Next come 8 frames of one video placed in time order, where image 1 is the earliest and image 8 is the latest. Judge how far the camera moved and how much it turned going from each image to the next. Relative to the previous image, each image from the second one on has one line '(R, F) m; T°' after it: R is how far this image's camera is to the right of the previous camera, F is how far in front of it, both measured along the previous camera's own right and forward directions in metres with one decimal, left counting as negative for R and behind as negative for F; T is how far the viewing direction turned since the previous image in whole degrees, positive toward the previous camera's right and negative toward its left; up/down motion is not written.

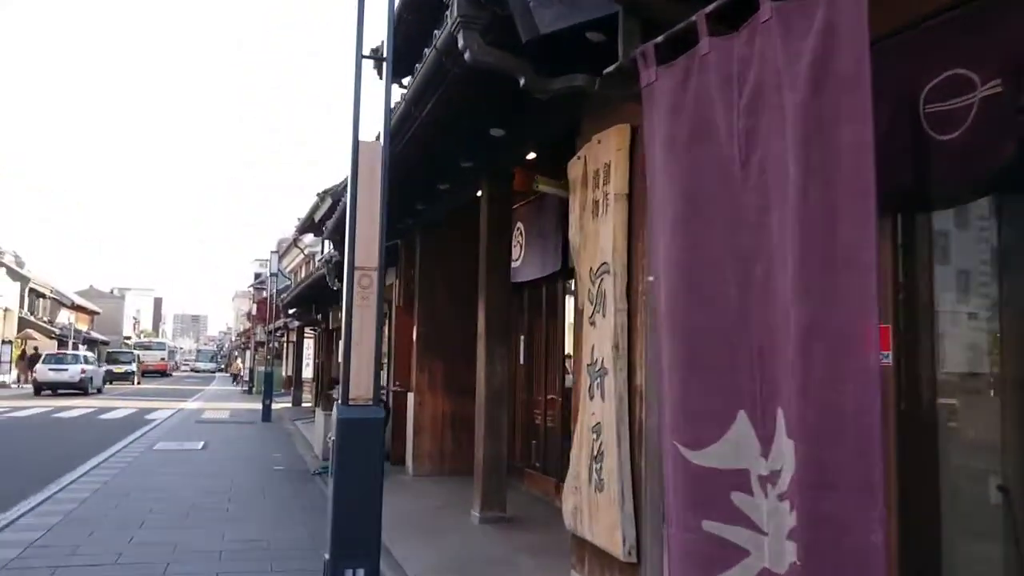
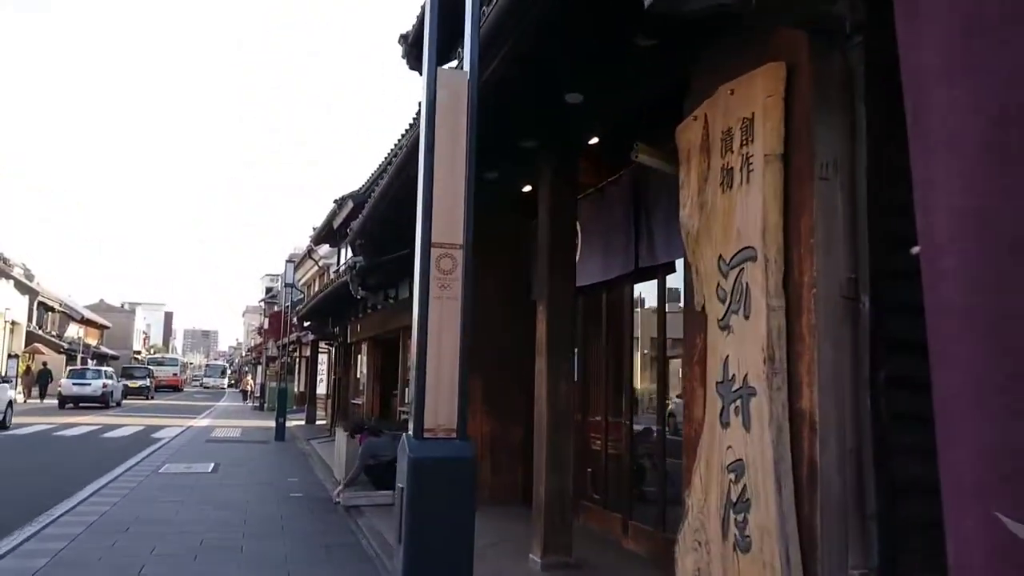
(-0.5, +1.2) m; -1°
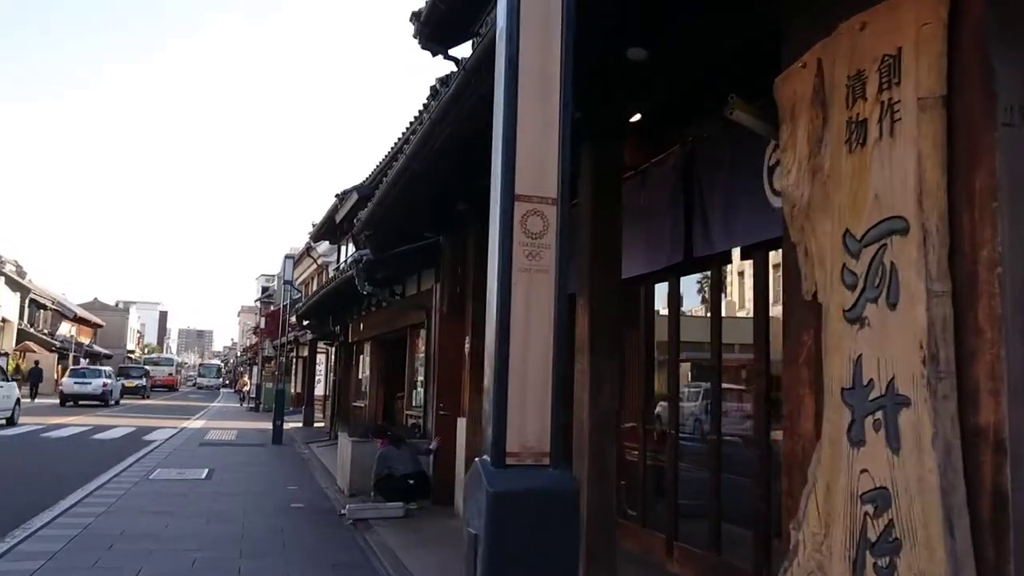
(-0.3, +0.8) m; 0°
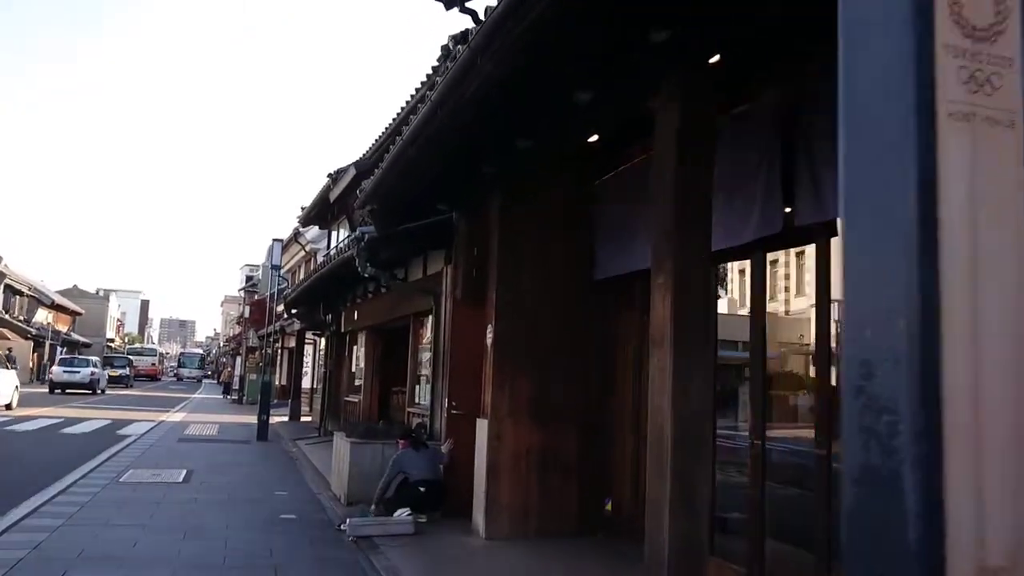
(-0.4, +1.3) m; +1°
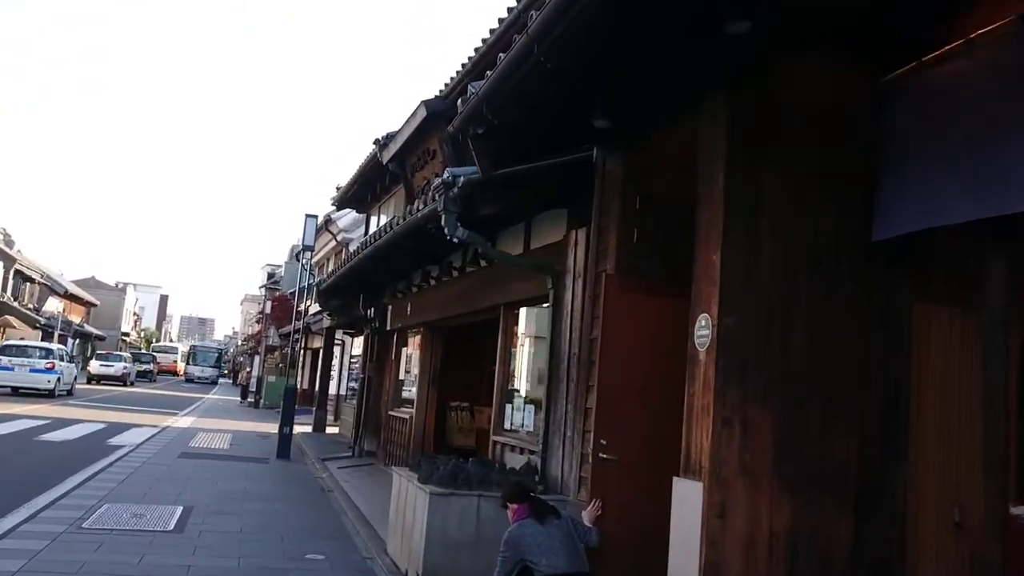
(-1.2, +3.5) m; -1°
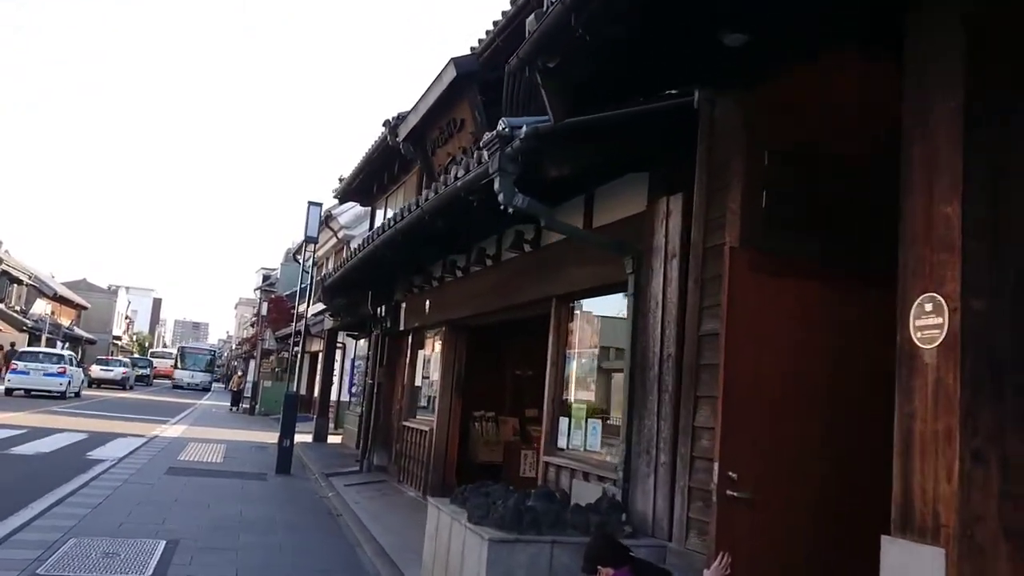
(-0.5, +1.5) m; 0°
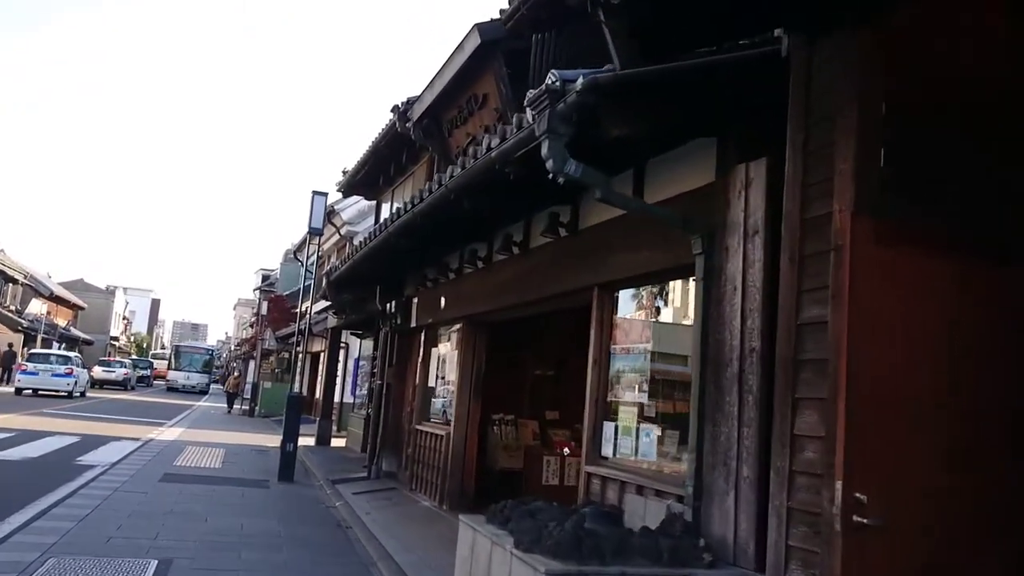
(-0.3, +0.8) m; 0°
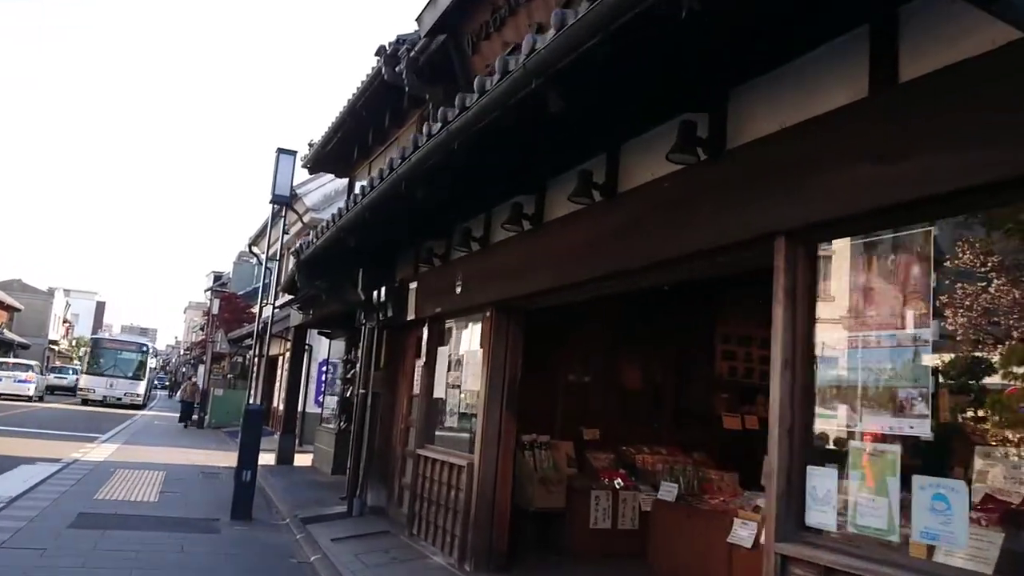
(-0.8, +2.7) m; +3°
